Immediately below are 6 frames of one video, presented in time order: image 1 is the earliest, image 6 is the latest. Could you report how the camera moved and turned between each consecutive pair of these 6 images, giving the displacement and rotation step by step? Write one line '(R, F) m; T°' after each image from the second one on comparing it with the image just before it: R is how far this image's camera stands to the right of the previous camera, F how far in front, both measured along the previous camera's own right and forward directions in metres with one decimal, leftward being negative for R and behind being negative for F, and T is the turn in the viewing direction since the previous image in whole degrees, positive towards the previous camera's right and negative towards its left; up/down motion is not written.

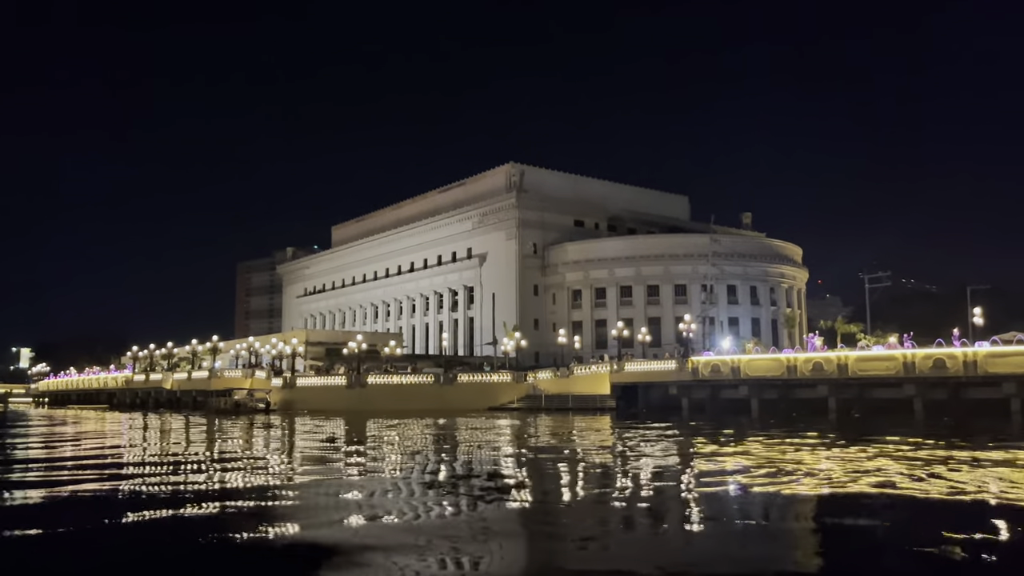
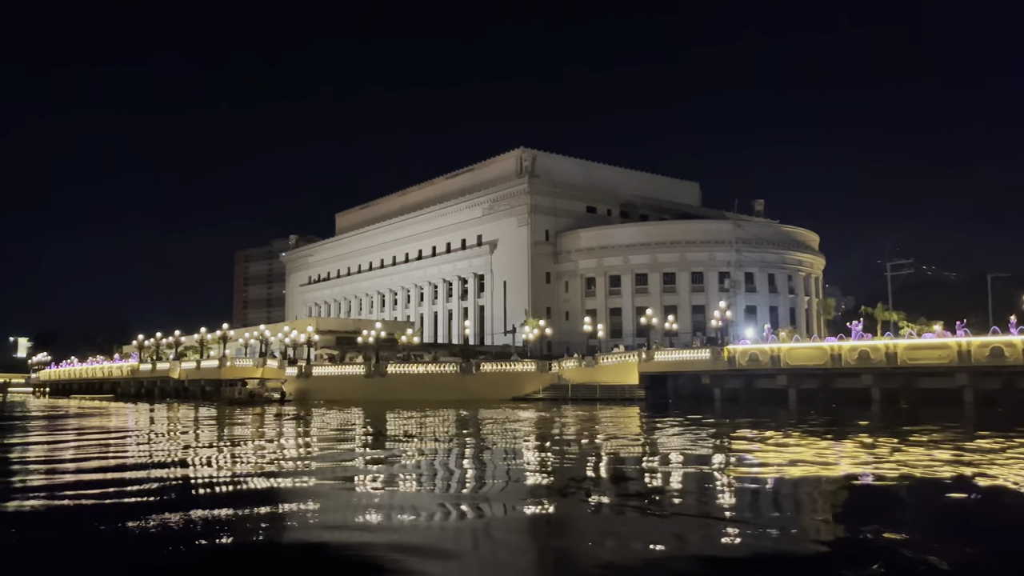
(-1.6, +1.9) m; 0°
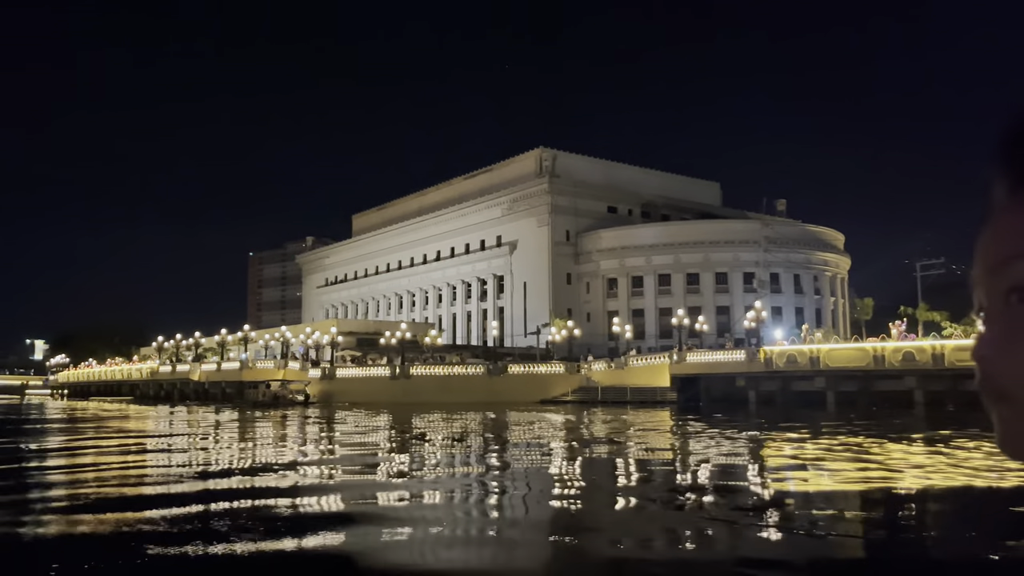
(-0.9, +1.0) m; -1°
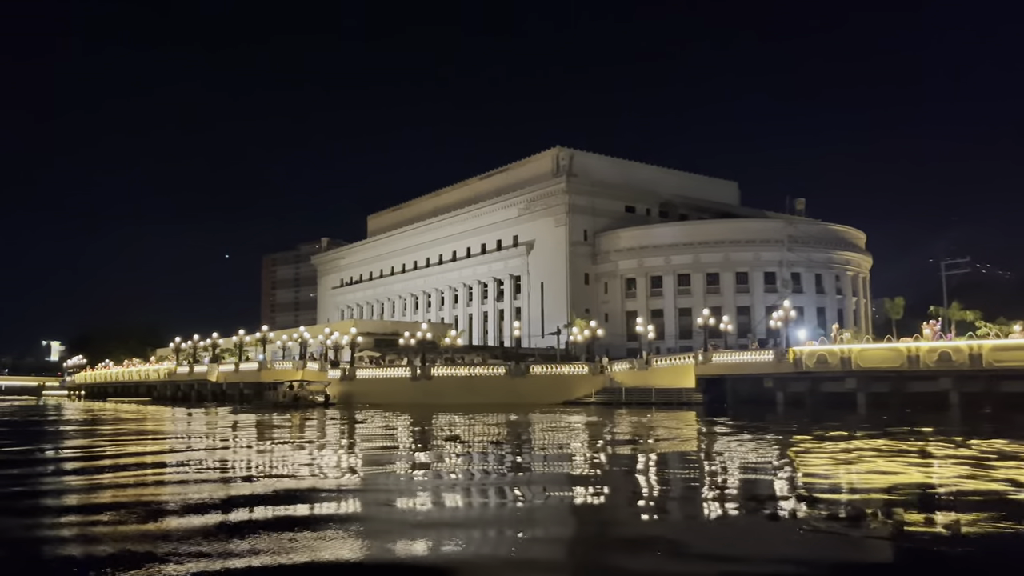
(-0.6, +0.7) m; -1°
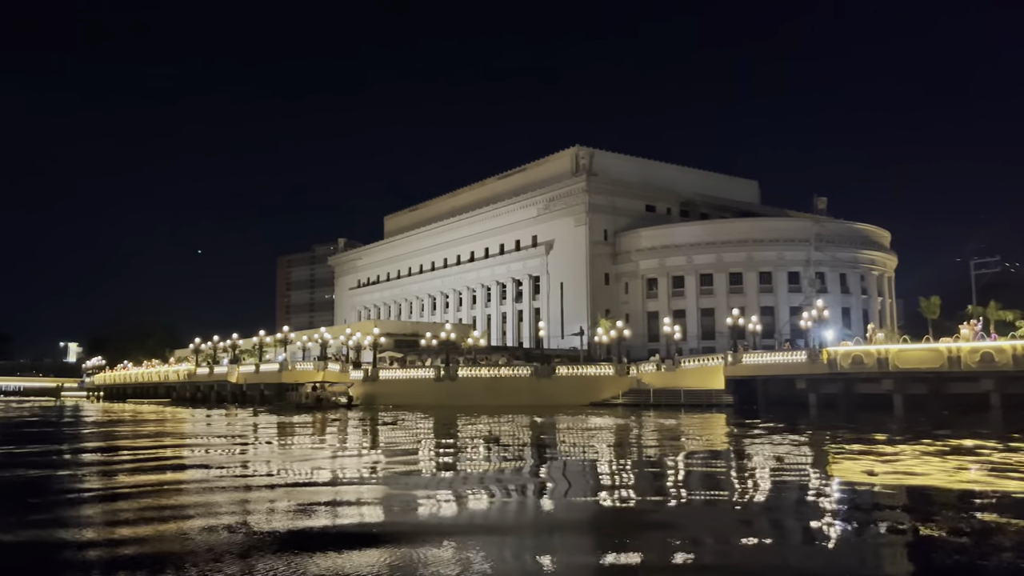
(-0.6, +0.7) m; -1°
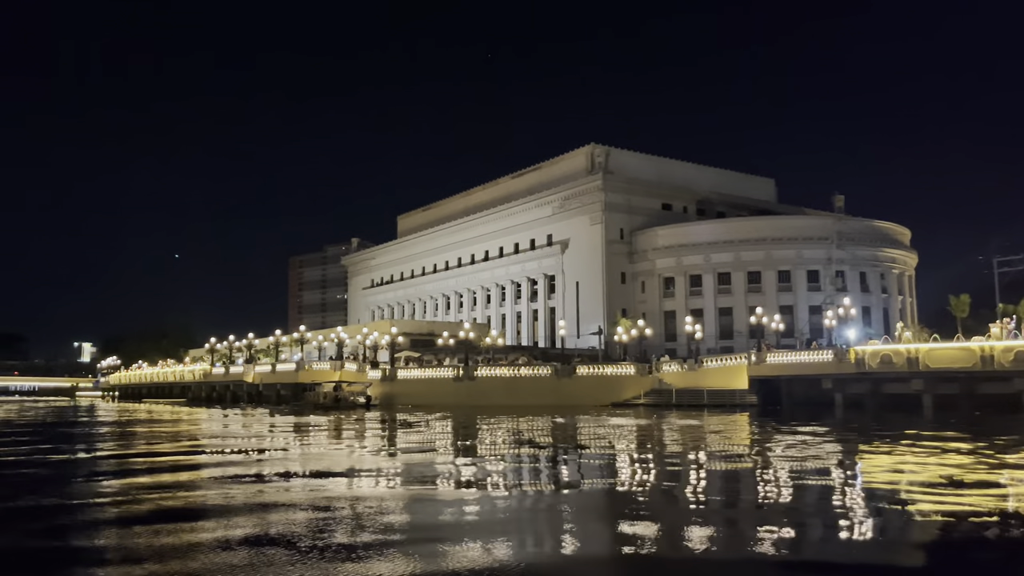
(-0.5, +0.6) m; -1°
